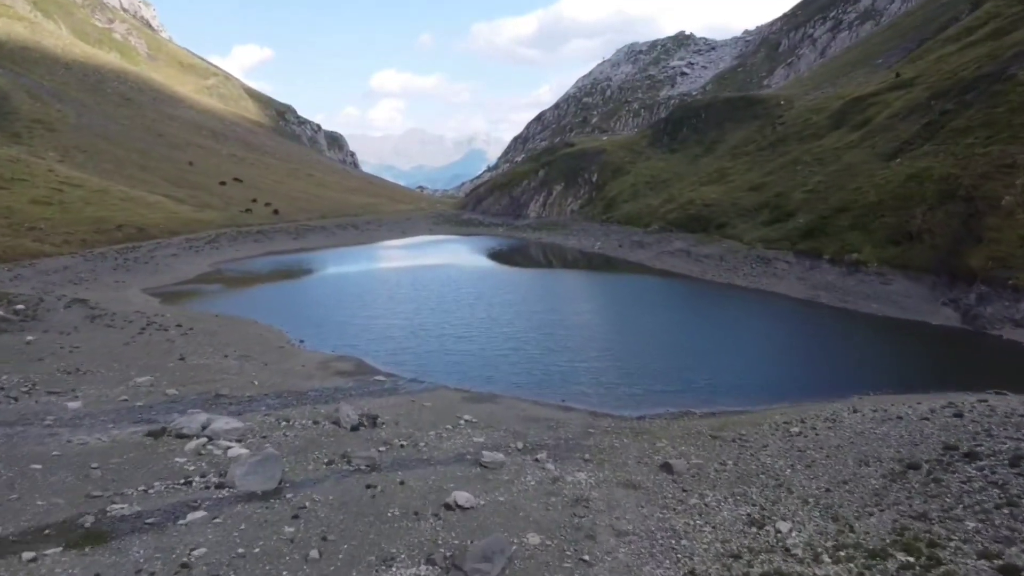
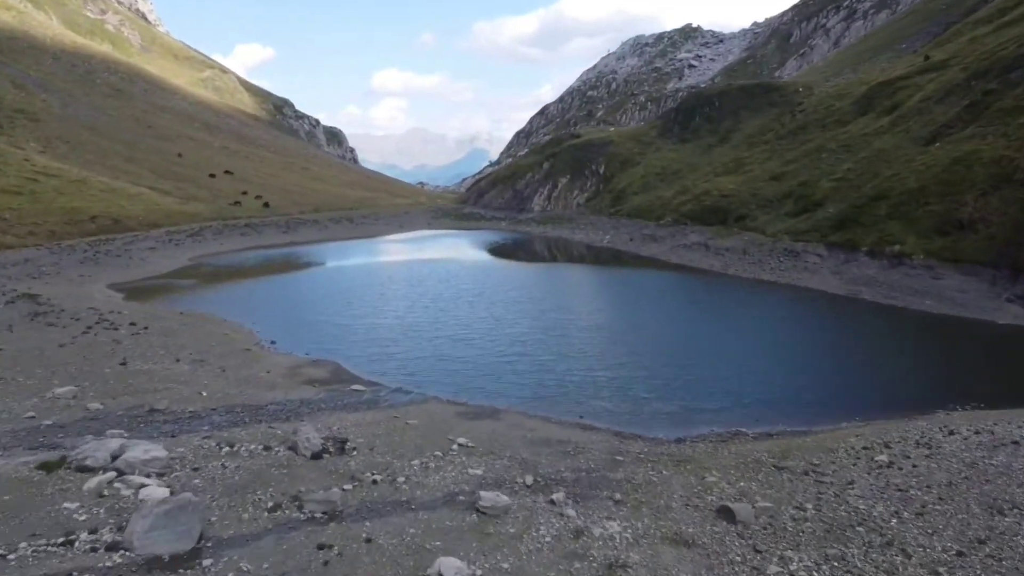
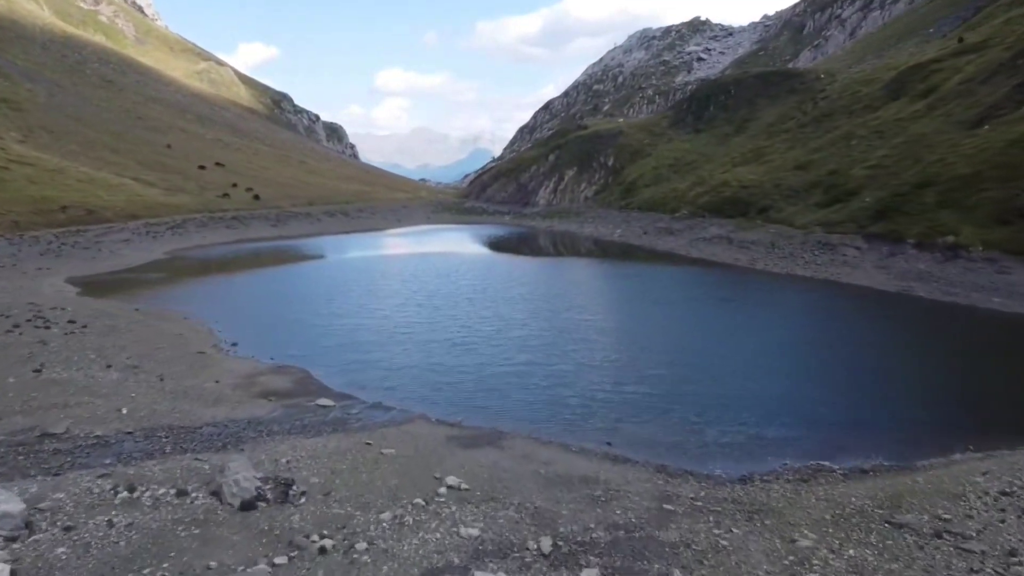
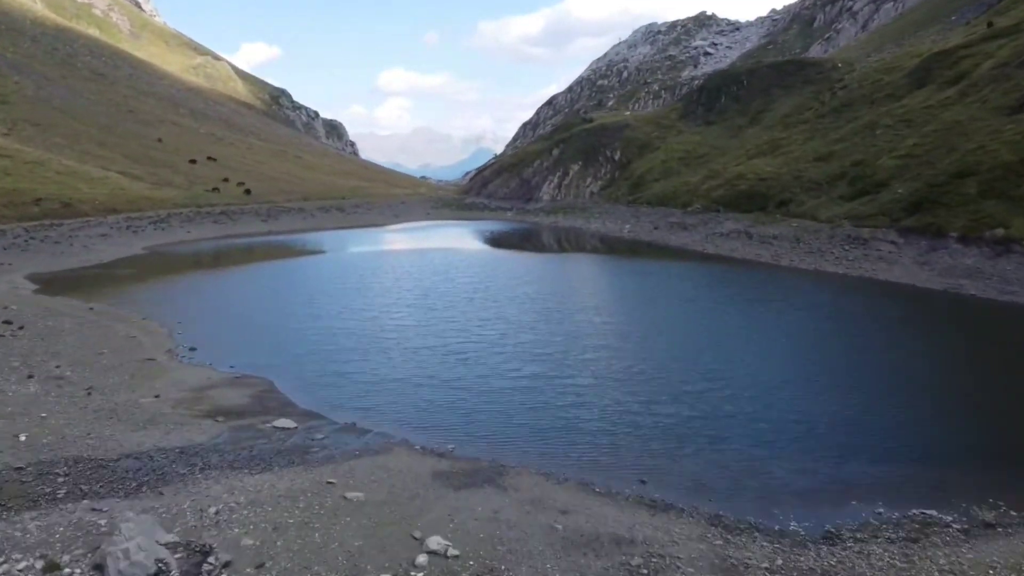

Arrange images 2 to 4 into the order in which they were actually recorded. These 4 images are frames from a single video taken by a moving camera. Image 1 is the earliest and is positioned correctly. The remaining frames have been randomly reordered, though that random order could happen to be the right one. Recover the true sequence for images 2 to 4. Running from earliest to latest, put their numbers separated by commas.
2, 3, 4
